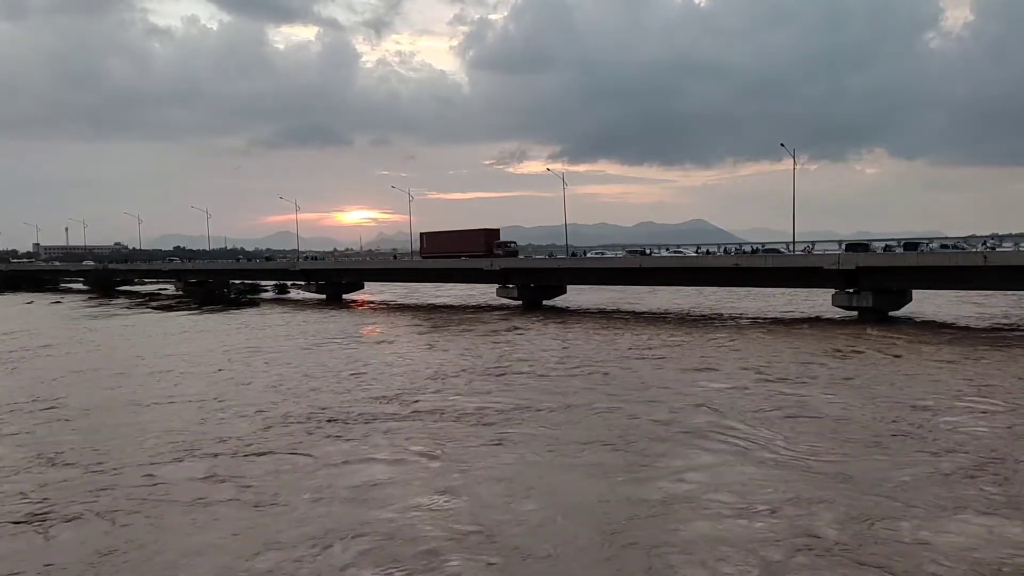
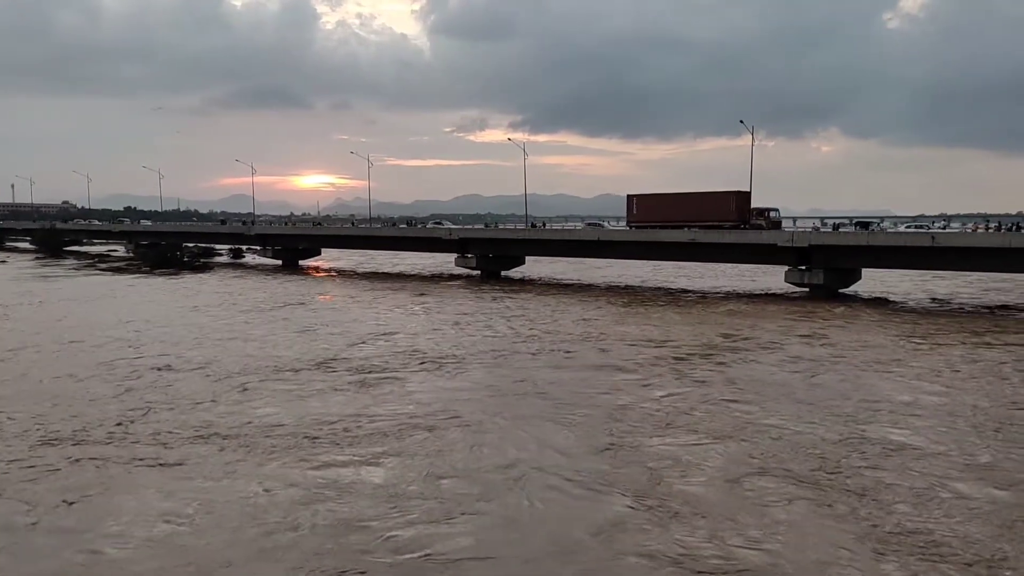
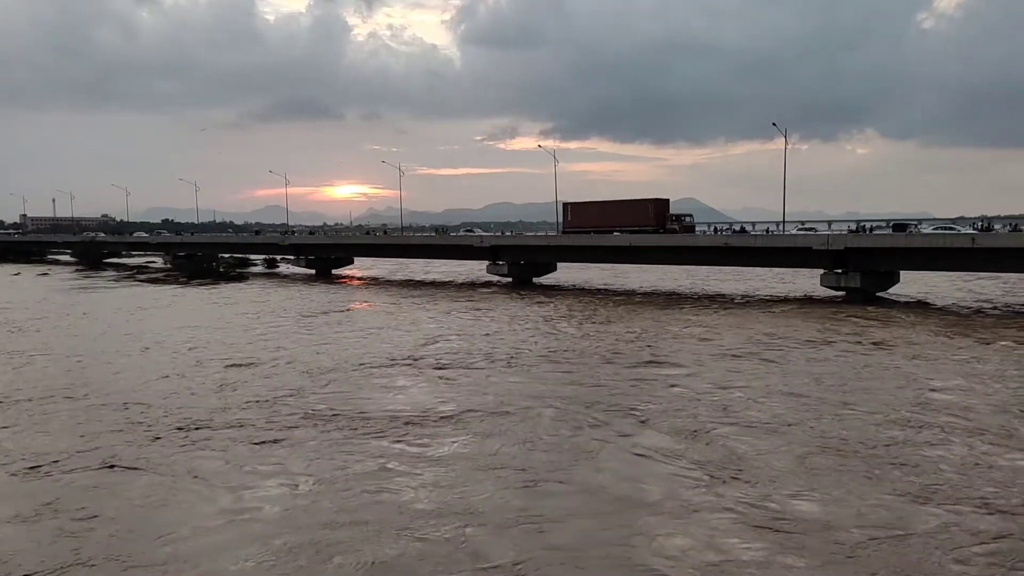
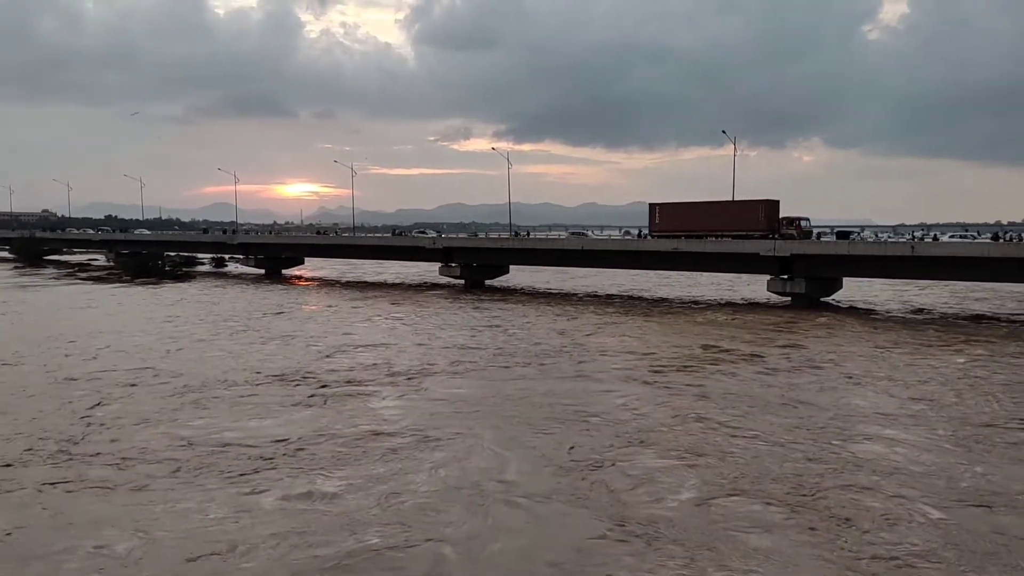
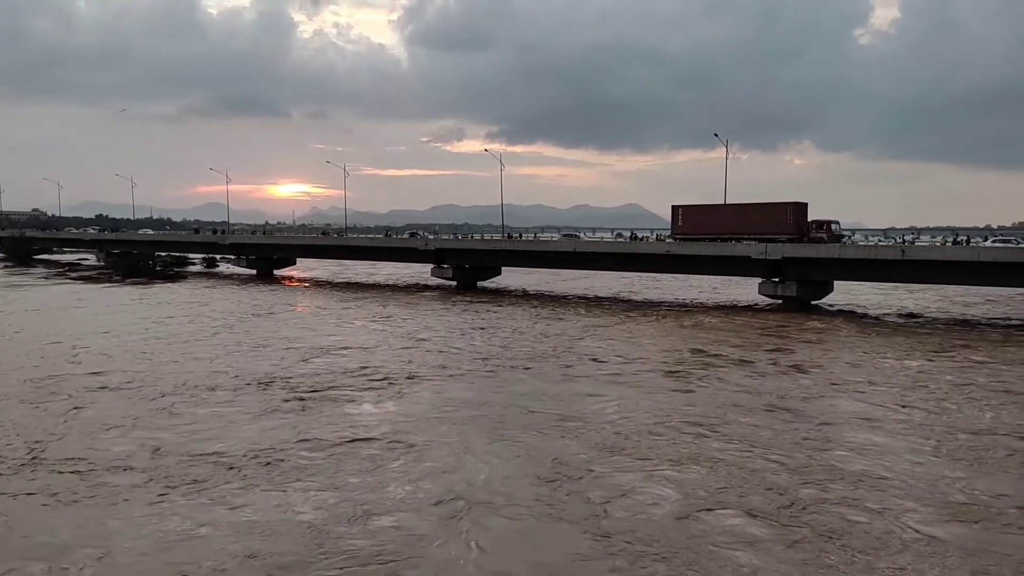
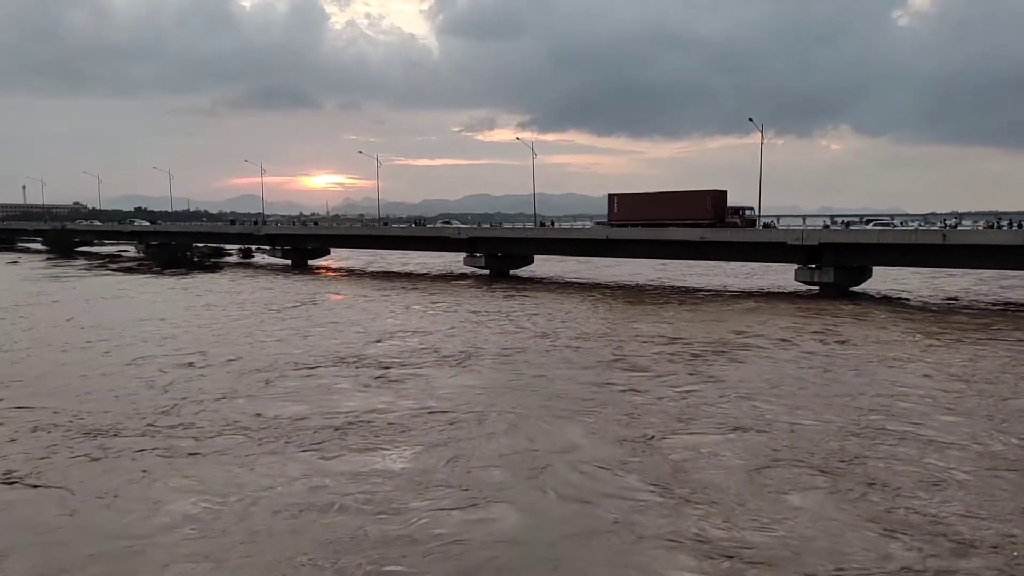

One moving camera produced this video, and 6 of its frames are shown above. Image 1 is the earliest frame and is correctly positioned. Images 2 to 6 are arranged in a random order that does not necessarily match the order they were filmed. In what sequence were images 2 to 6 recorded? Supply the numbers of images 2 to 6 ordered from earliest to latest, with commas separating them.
3, 6, 2, 4, 5
